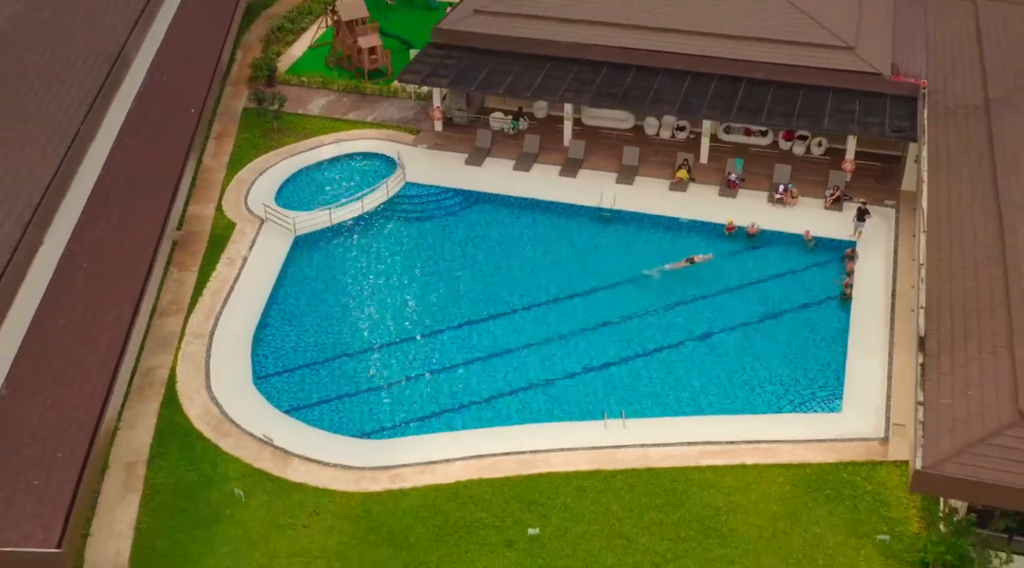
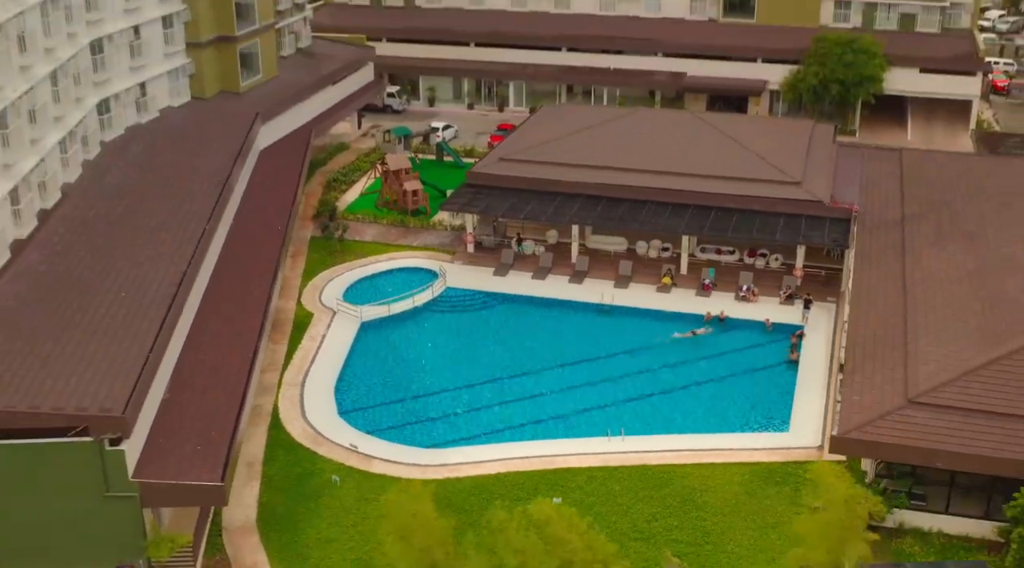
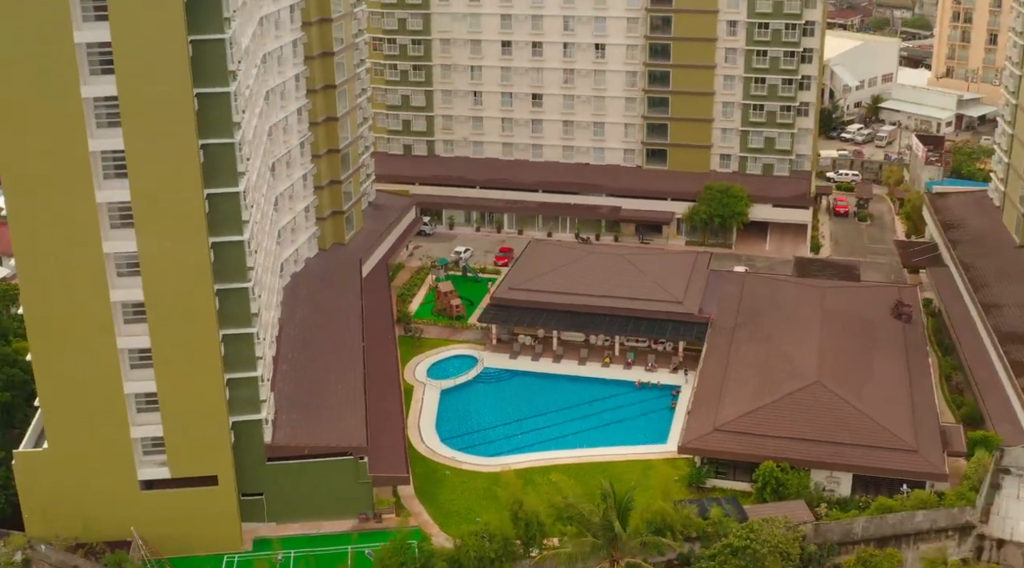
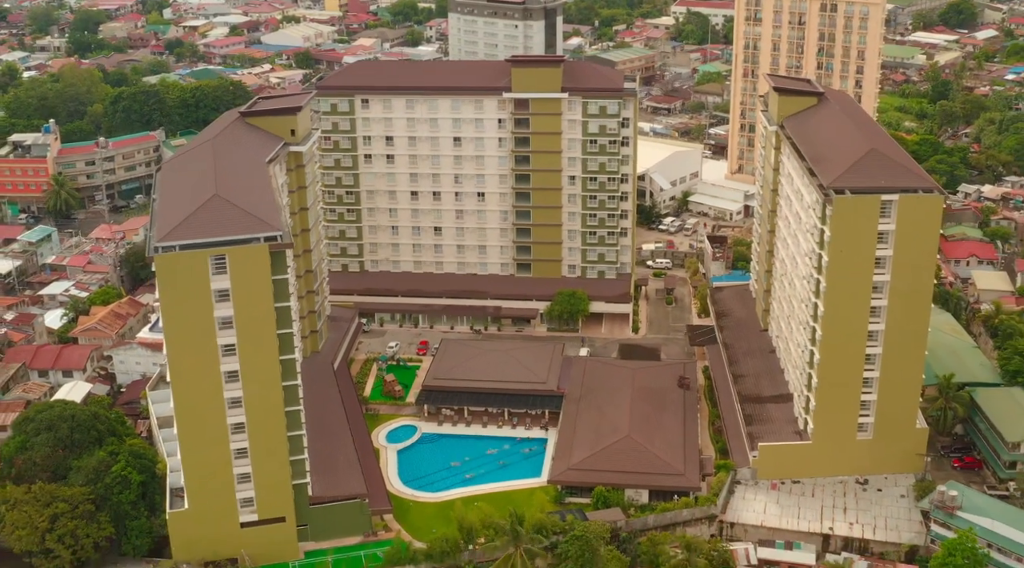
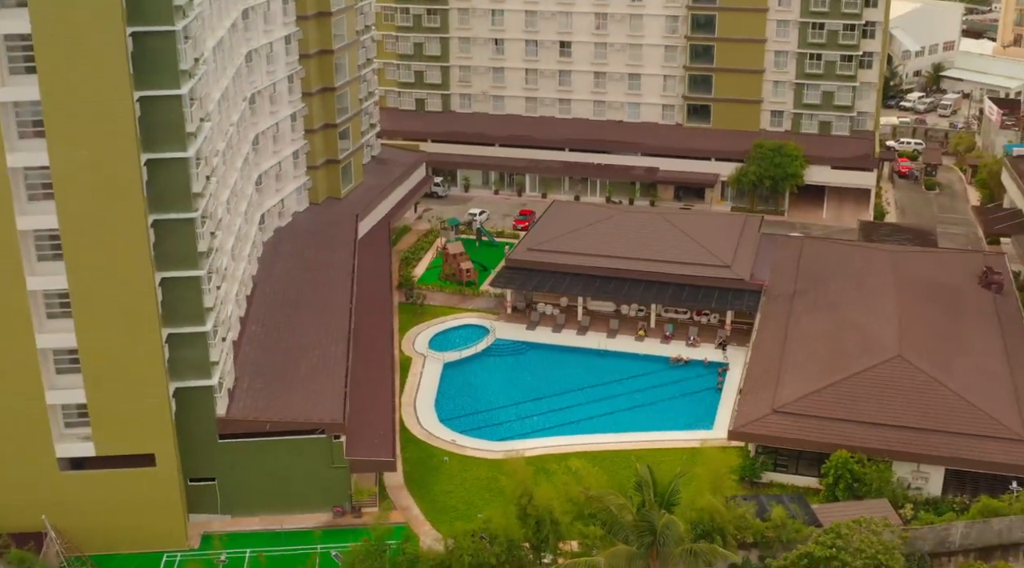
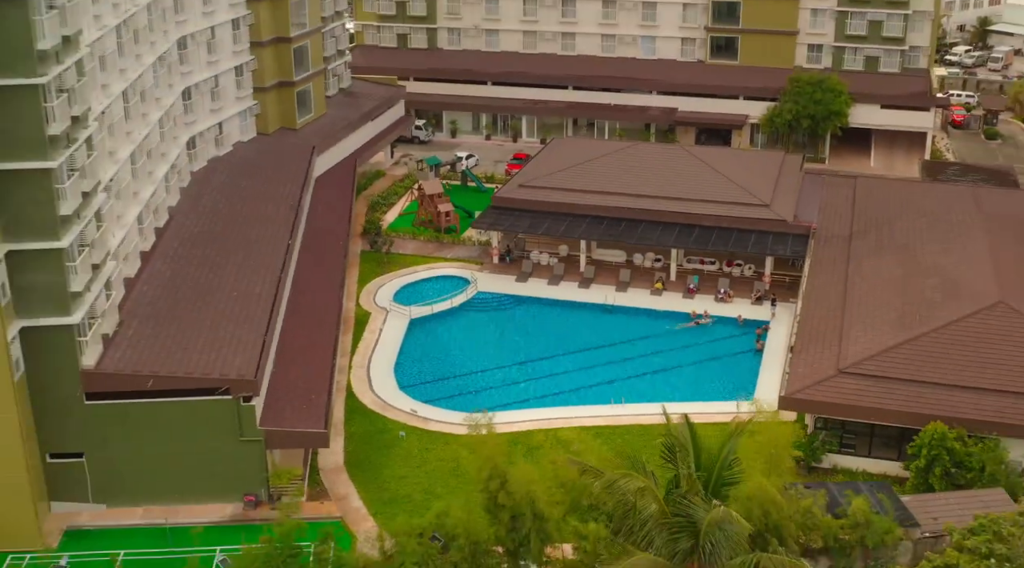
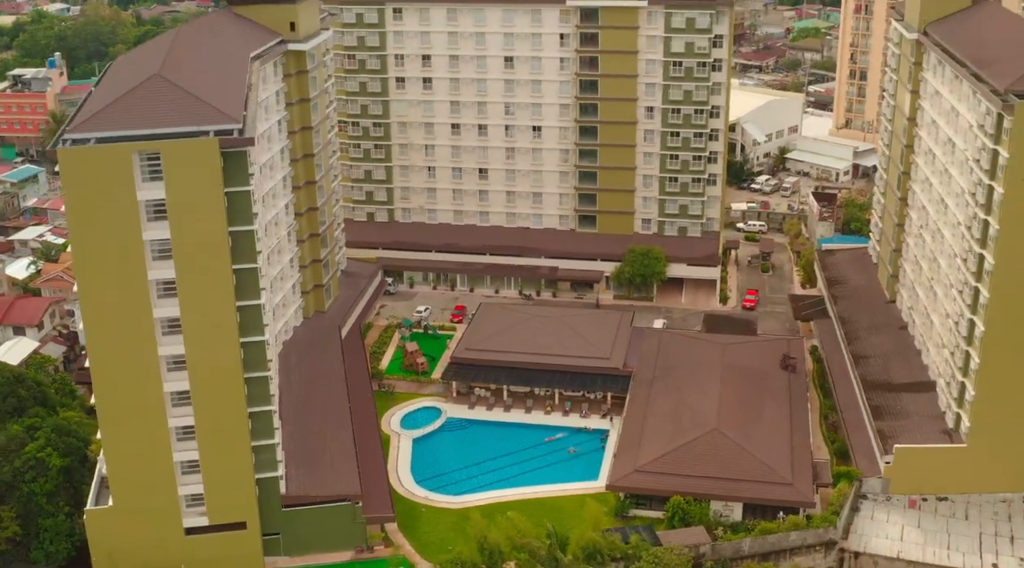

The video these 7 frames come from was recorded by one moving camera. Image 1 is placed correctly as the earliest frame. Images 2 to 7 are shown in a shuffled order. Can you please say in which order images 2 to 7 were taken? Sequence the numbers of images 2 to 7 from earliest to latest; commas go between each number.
2, 6, 5, 3, 7, 4
